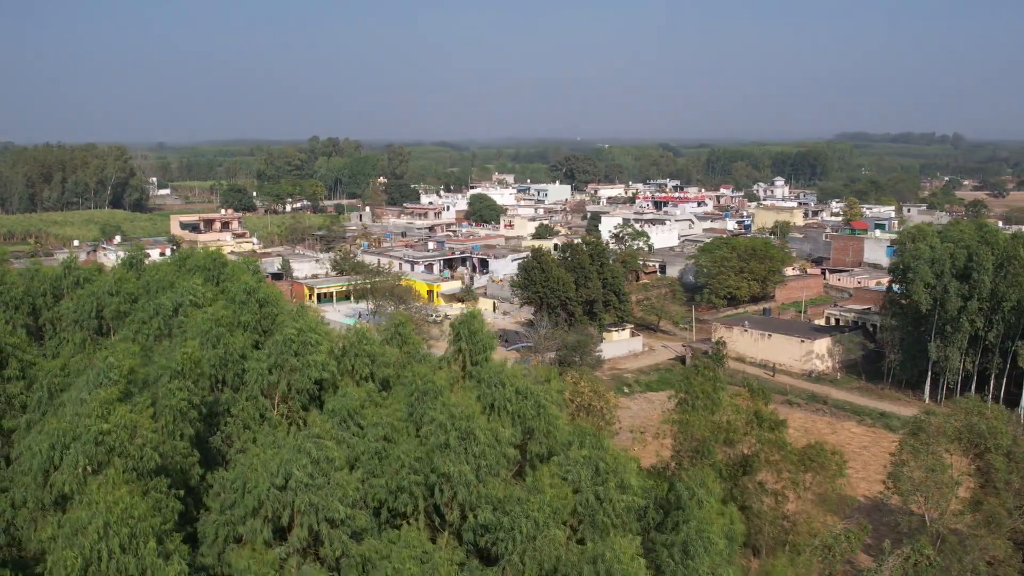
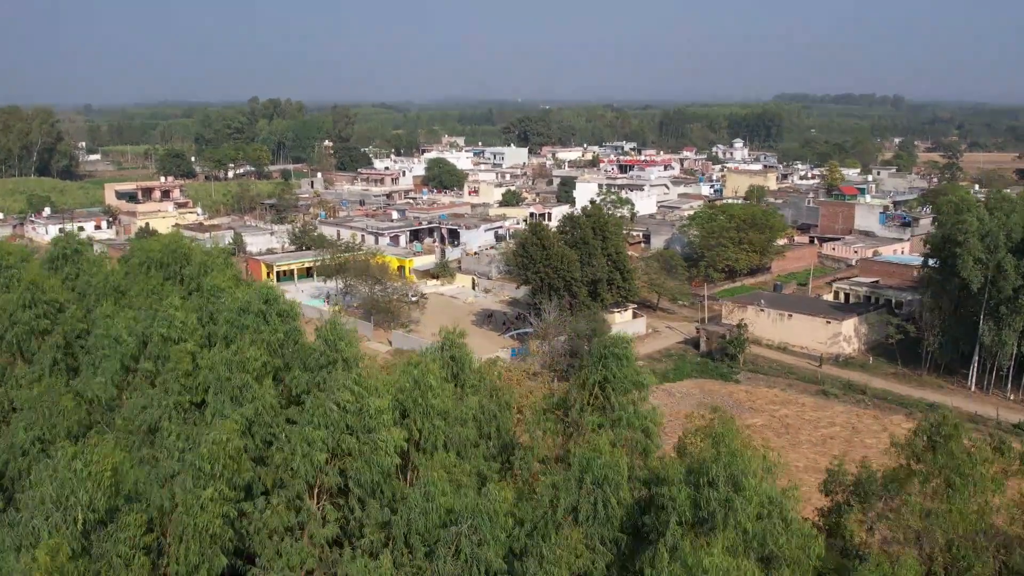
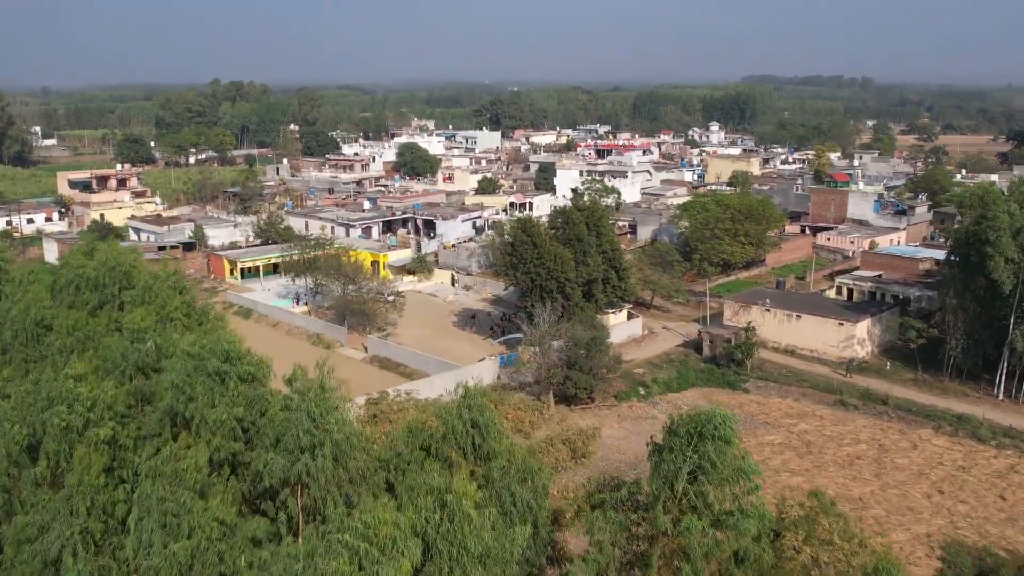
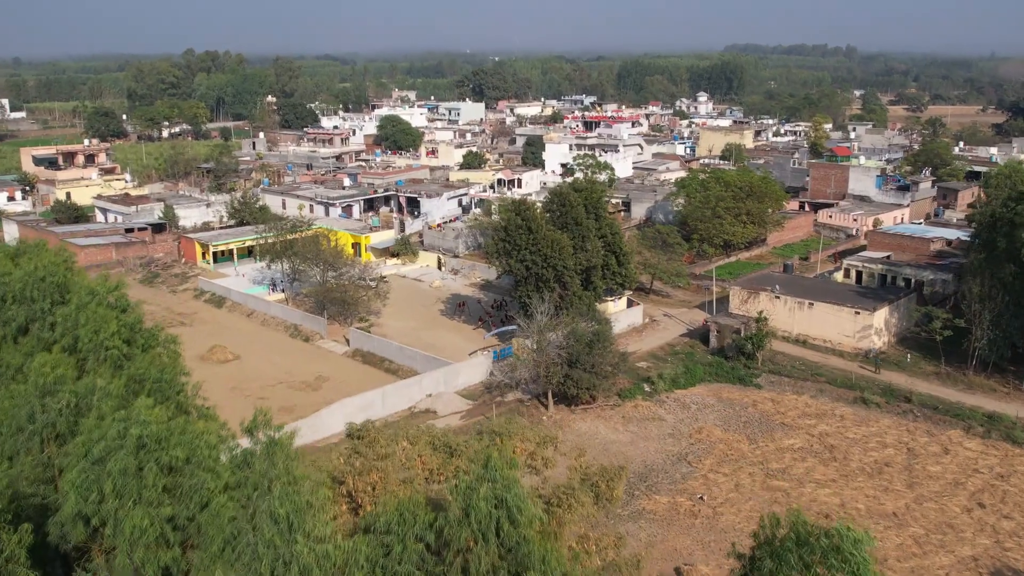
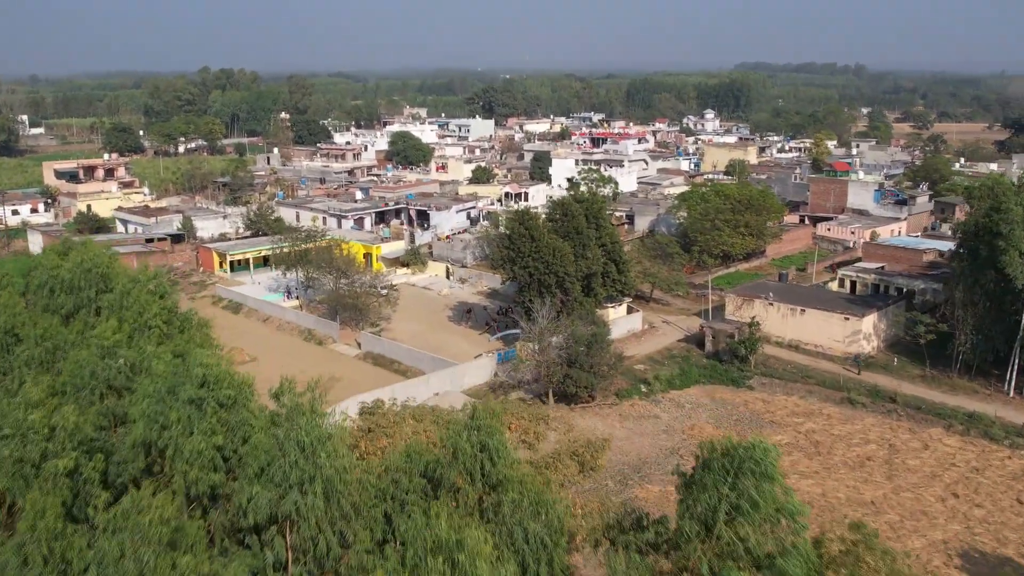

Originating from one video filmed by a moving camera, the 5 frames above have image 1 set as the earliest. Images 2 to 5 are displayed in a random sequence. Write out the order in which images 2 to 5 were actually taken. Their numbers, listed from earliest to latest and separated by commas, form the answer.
2, 3, 5, 4
